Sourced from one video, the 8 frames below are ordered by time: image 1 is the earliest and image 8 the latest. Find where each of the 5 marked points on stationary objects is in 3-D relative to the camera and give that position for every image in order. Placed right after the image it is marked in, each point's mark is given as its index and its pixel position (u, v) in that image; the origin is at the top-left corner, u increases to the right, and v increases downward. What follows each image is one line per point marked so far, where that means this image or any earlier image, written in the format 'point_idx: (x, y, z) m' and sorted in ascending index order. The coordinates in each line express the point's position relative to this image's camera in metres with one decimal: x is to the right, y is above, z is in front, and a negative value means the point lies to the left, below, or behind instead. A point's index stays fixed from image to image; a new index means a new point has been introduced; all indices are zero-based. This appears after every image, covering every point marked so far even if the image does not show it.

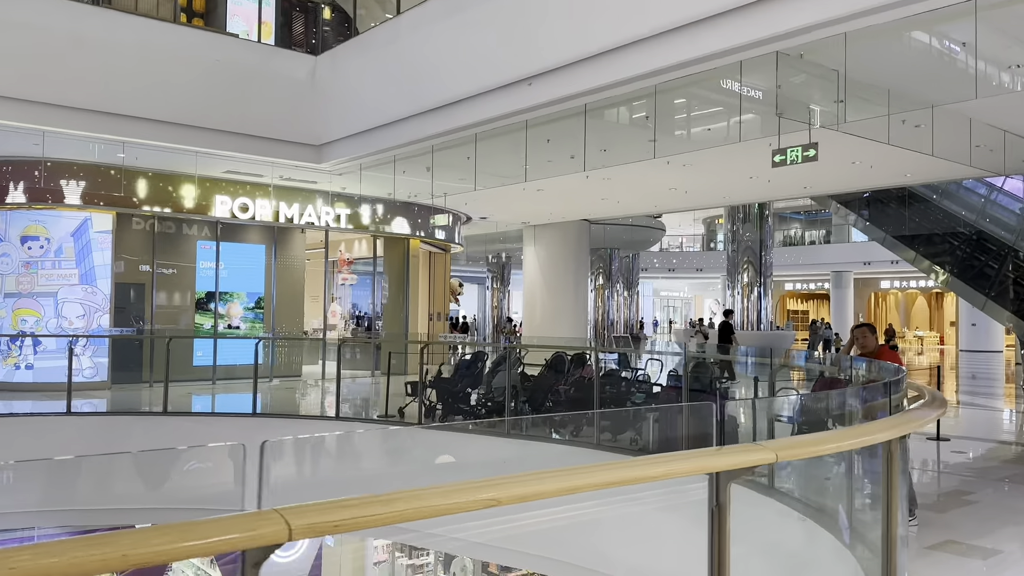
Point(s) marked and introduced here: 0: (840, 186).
0: (+5.6, +1.8, +13.6) m
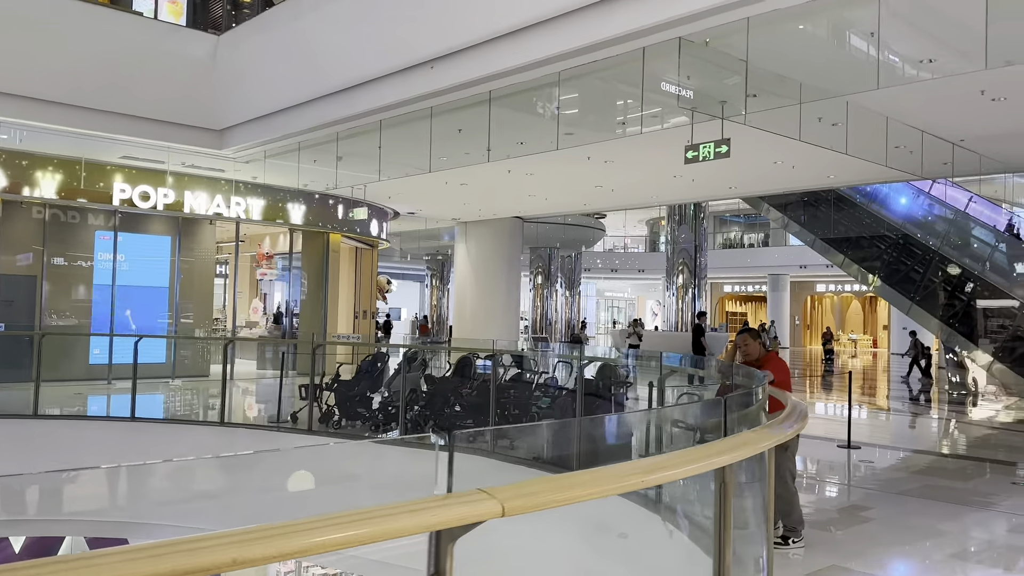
0: (+4.3, +1.7, +13.4) m
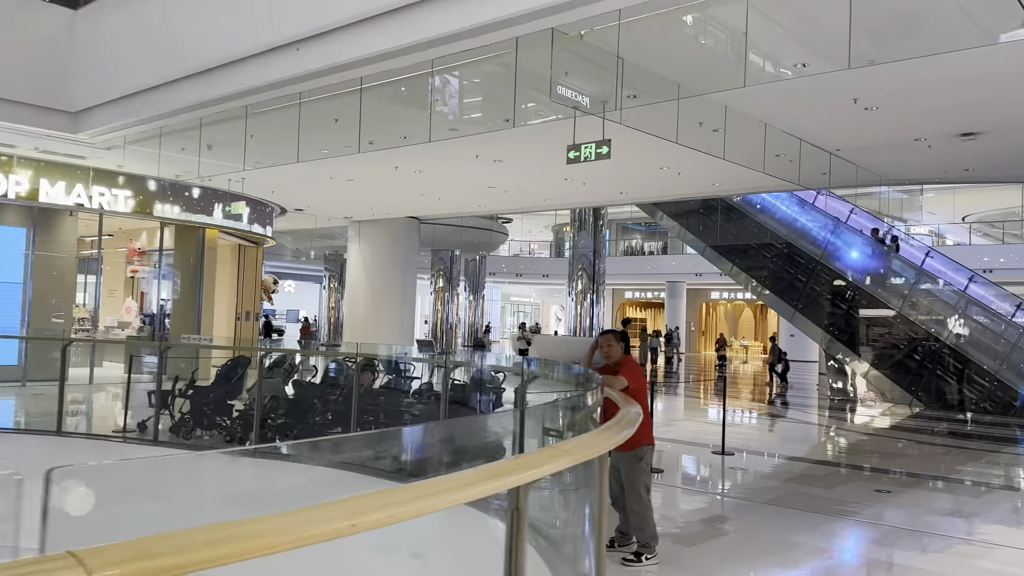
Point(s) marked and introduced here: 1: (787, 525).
0: (+2.4, +1.6, +13.4) m
1: (+2.0, -1.8, +5.9) m
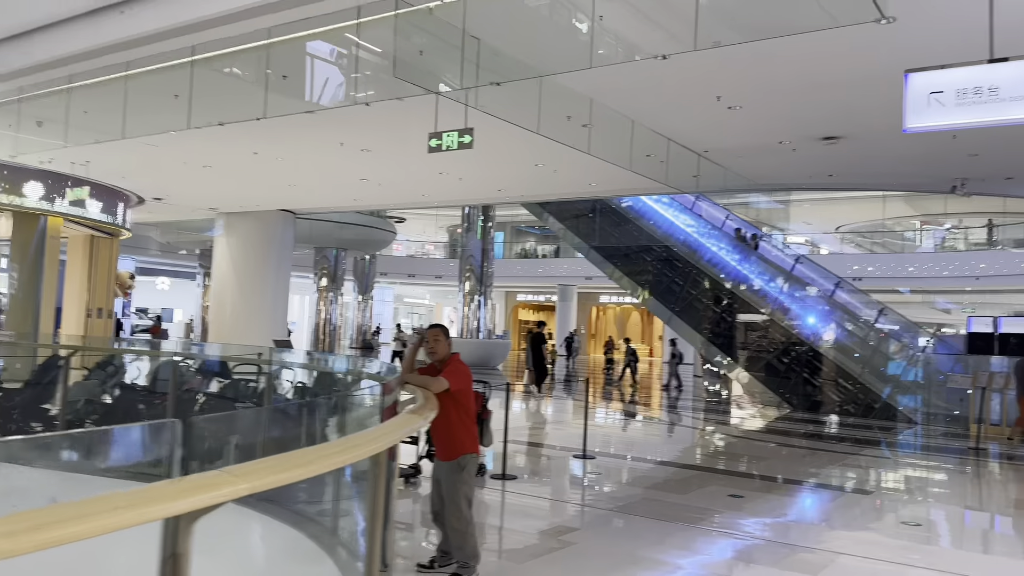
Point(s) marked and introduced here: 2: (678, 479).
0: (+0.3, +1.6, +13.1) m
1: (+0.9, -1.7, +5.6) m
2: (+1.8, -2.0, +8.4) m
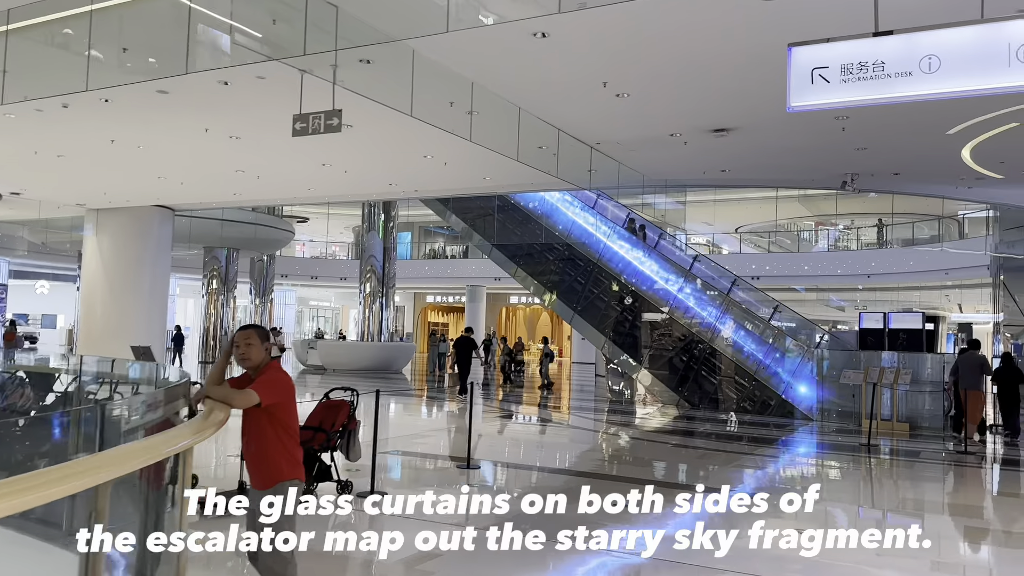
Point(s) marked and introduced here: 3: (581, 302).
0: (-1.4, +1.6, +12.4) m
1: (0.0, -1.7, +5.0) m
2: (+0.6, -1.9, +7.9) m
3: (+1.5, -0.3, +16.8) m
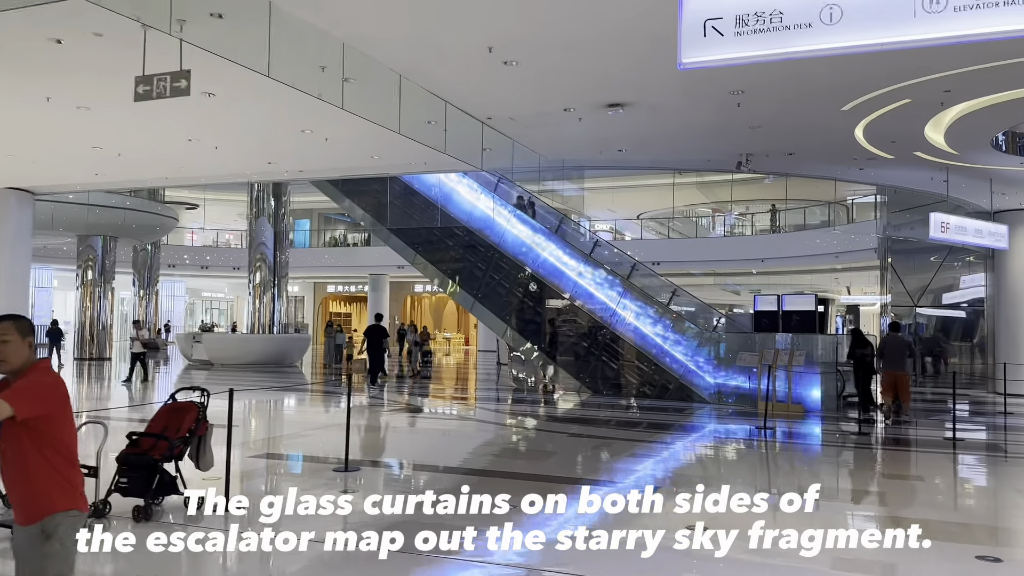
0: (-3.0, +1.8, +11.6) m
1: (-0.8, -1.6, +4.4) m
2: (-0.5, -1.8, +7.4) m
3: (-0.6, 0.0, +16.3) m
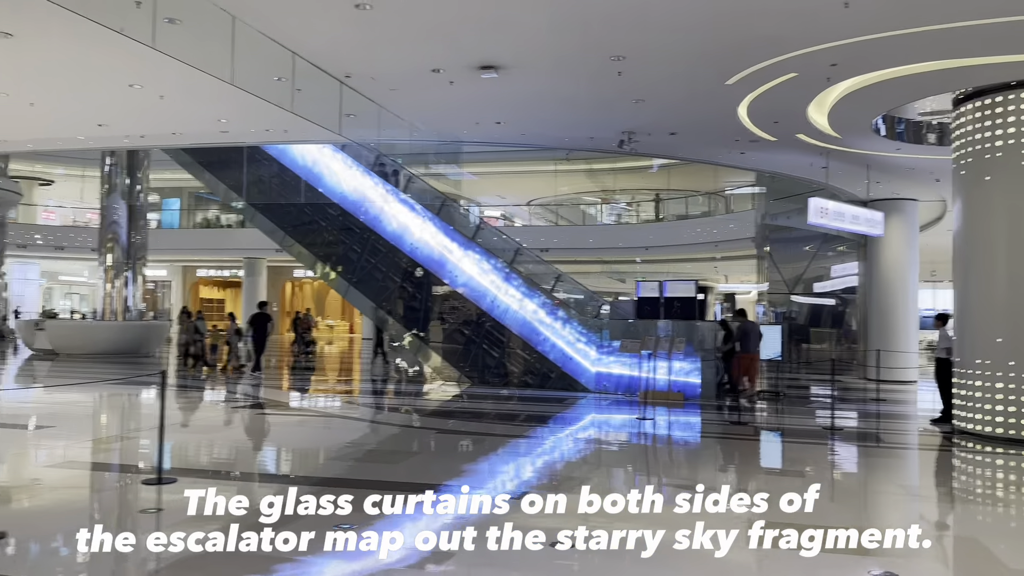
0: (-4.7, +2.1, +10.2) m
1: (-1.5, -1.5, +3.5) m
2: (-1.7, -1.6, +6.5) m
3: (-3.0, +0.3, +15.3) m
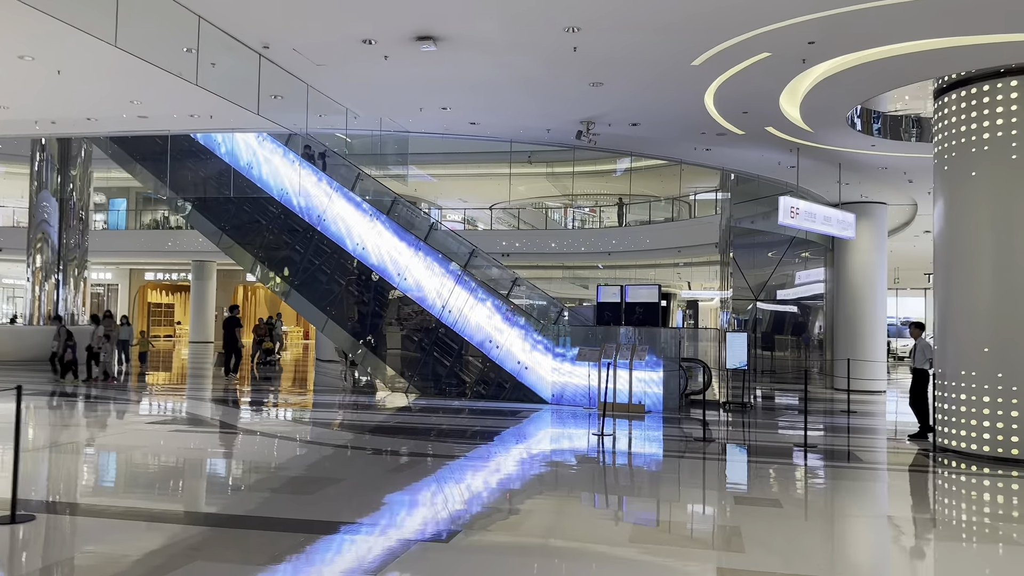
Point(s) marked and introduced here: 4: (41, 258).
0: (-5.3, +2.1, +9.2) m
1: (-1.9, -1.5, +2.6) m
2: (-2.1, -1.6, +5.5) m
3: (-3.8, +0.2, +14.3) m
4: (-11.4, +0.8, +19.4) m
